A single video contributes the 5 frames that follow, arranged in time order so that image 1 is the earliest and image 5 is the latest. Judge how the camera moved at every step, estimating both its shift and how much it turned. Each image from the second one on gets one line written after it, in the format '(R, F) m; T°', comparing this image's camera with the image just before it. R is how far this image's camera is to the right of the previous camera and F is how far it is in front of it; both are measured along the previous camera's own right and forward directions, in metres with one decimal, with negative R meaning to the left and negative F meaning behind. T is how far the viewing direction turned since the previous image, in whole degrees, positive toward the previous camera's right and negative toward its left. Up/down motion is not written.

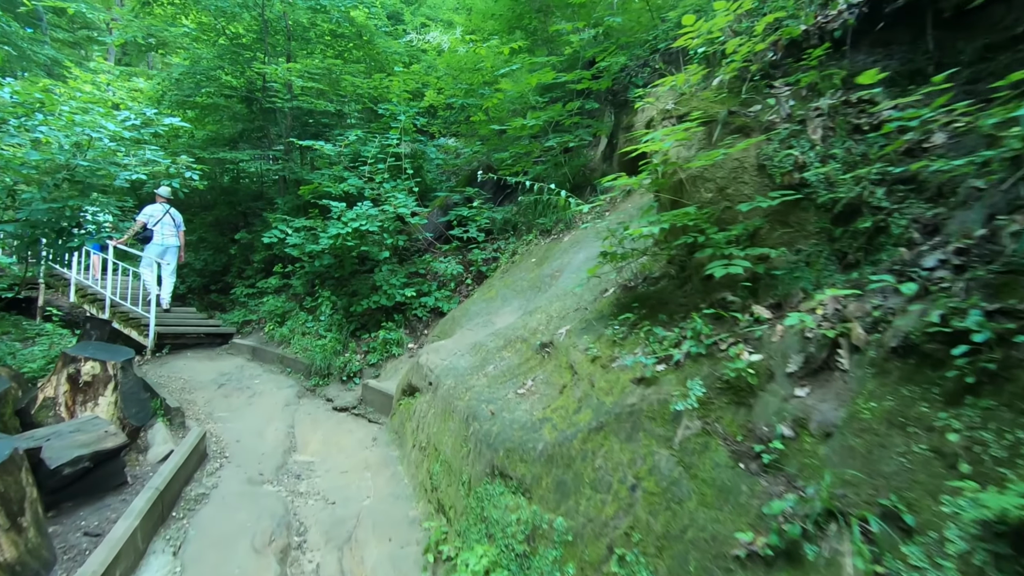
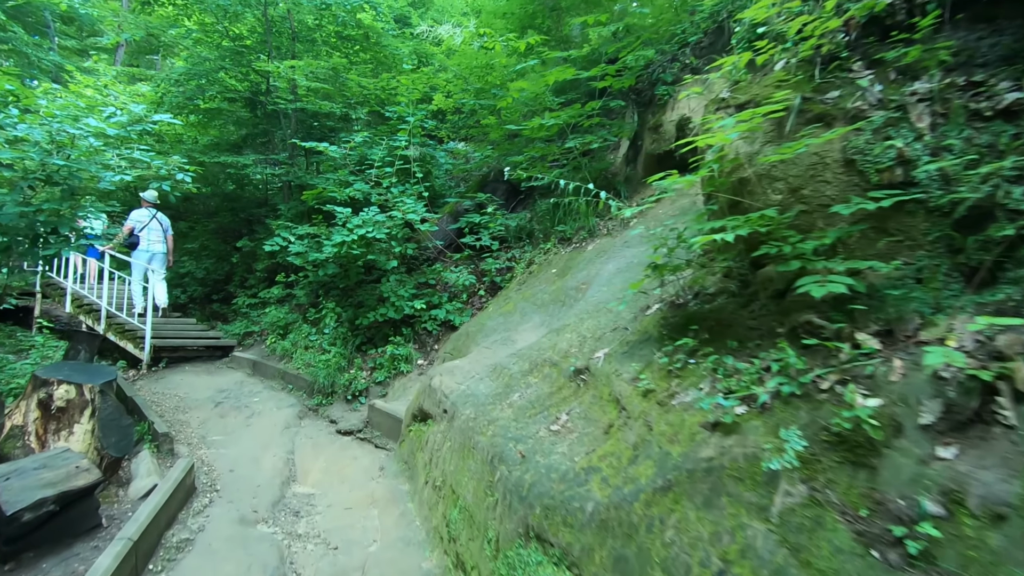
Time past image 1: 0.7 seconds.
(-0.1, +0.4) m; -1°
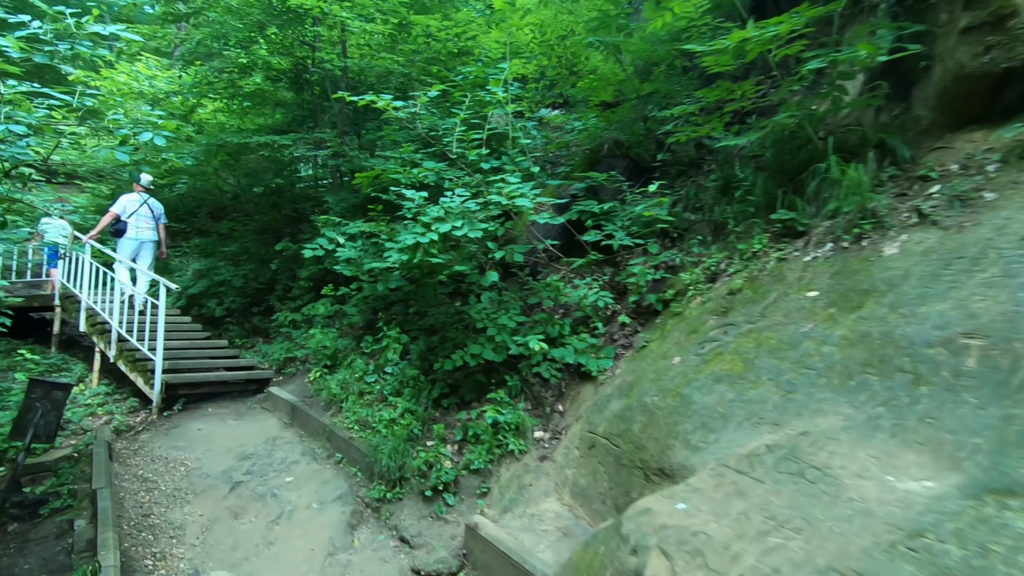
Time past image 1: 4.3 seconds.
(-0.8, +2.2) m; -5°
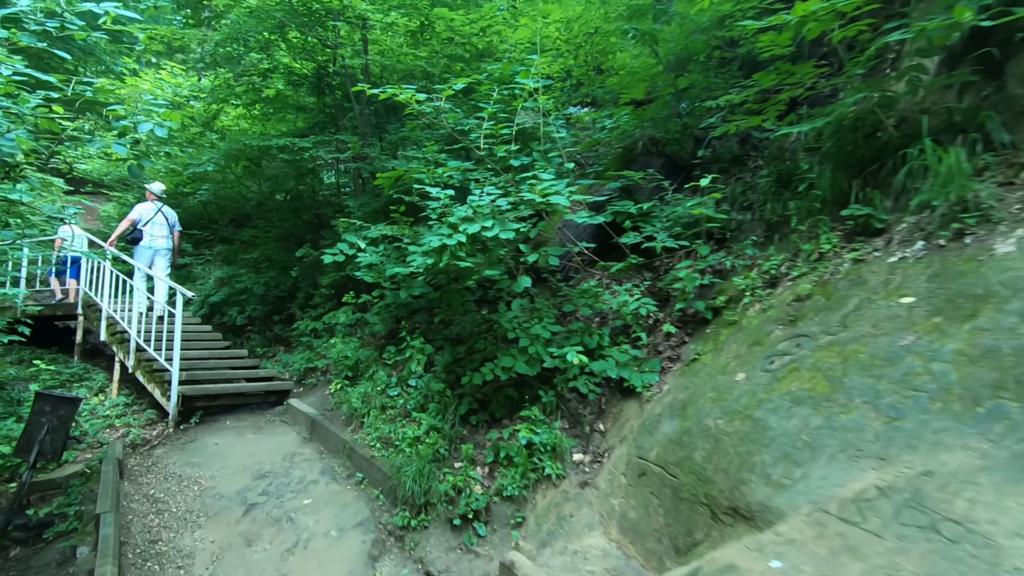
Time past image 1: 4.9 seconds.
(-0.1, +0.3) m; -2°
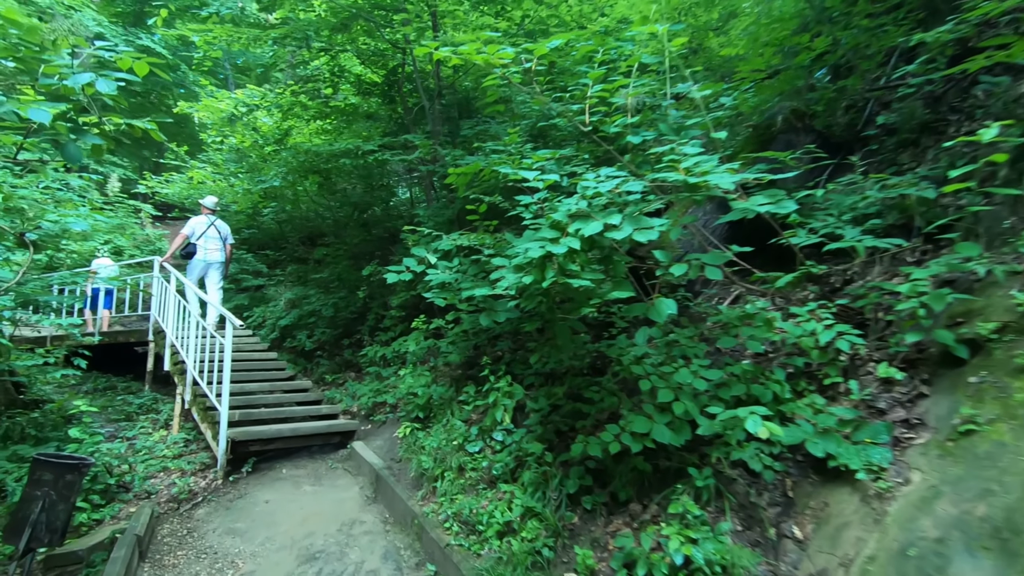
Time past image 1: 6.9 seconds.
(-0.2, +1.1) m; -8°
